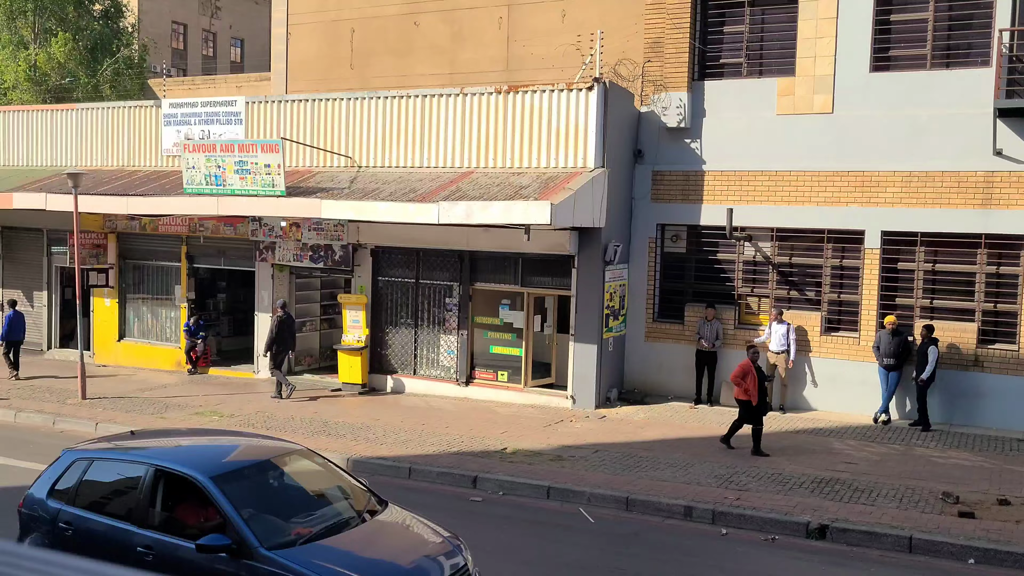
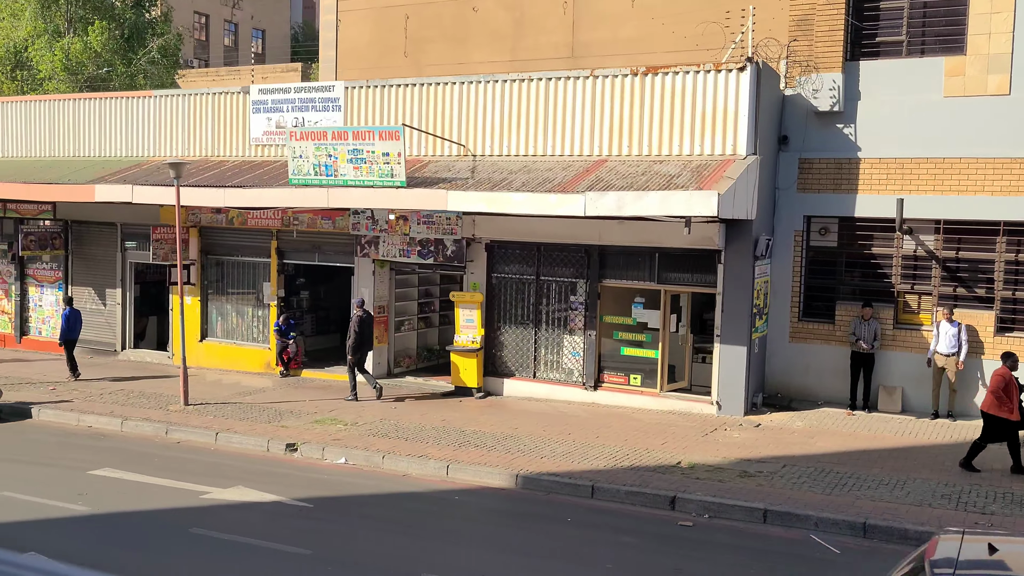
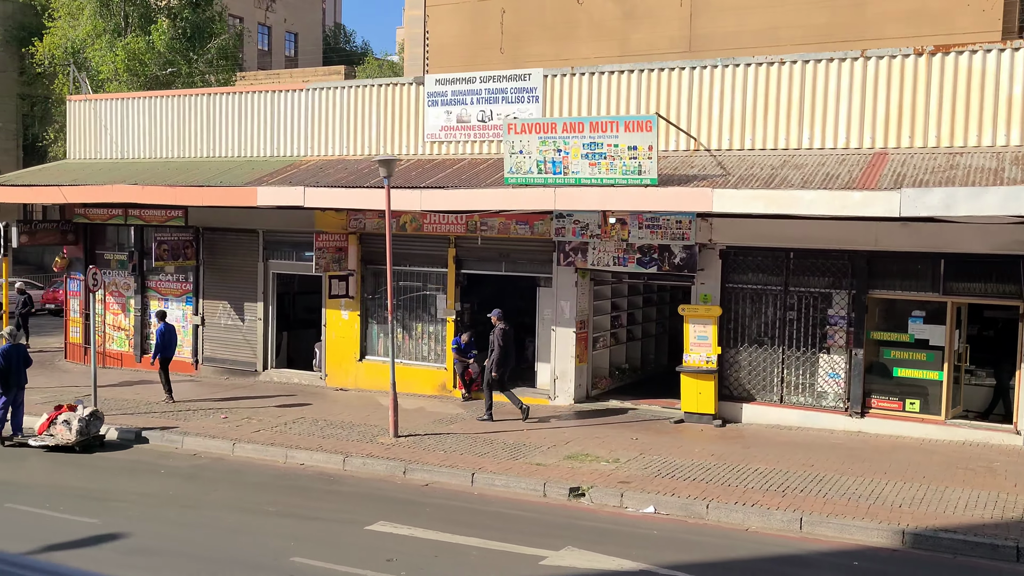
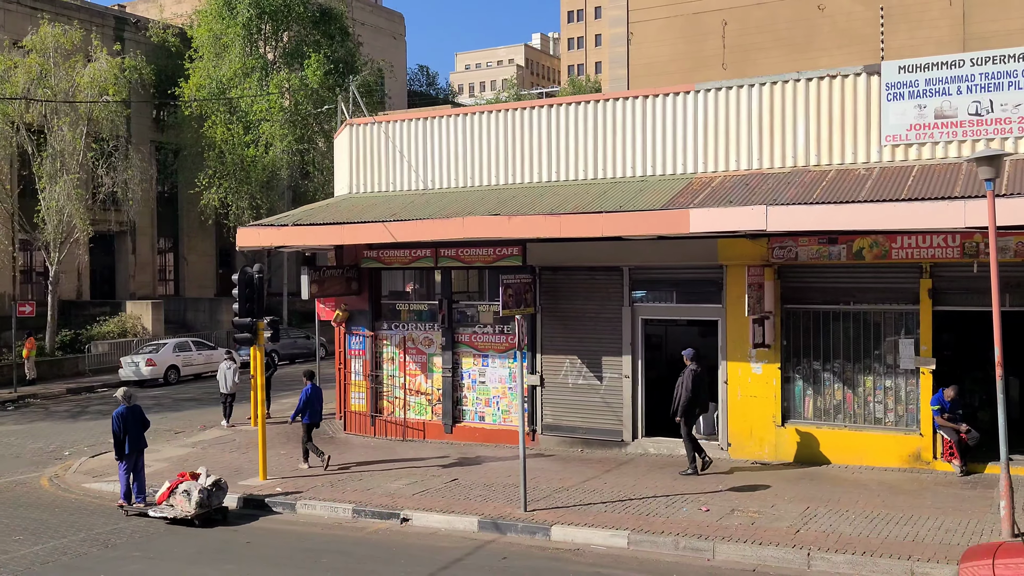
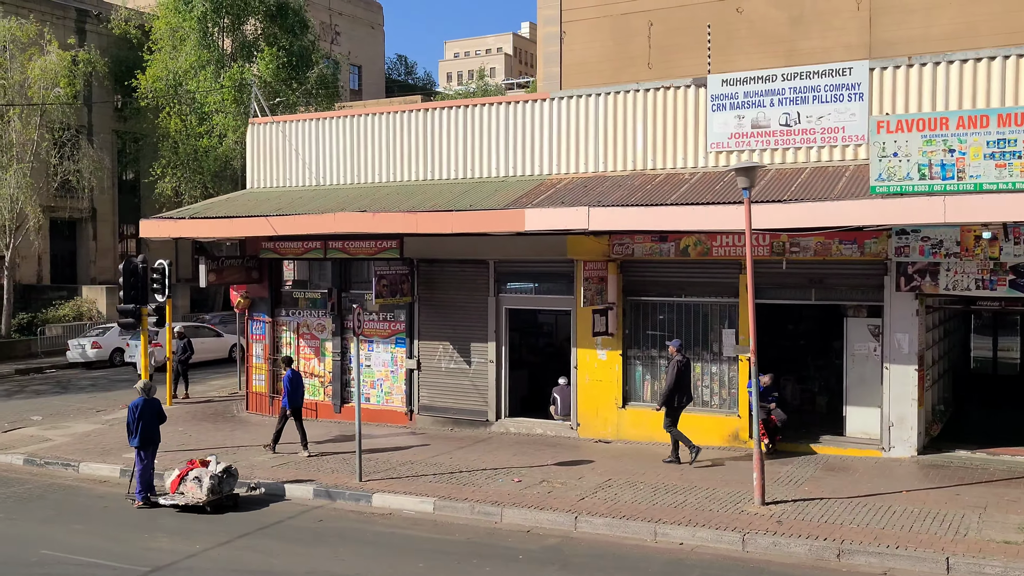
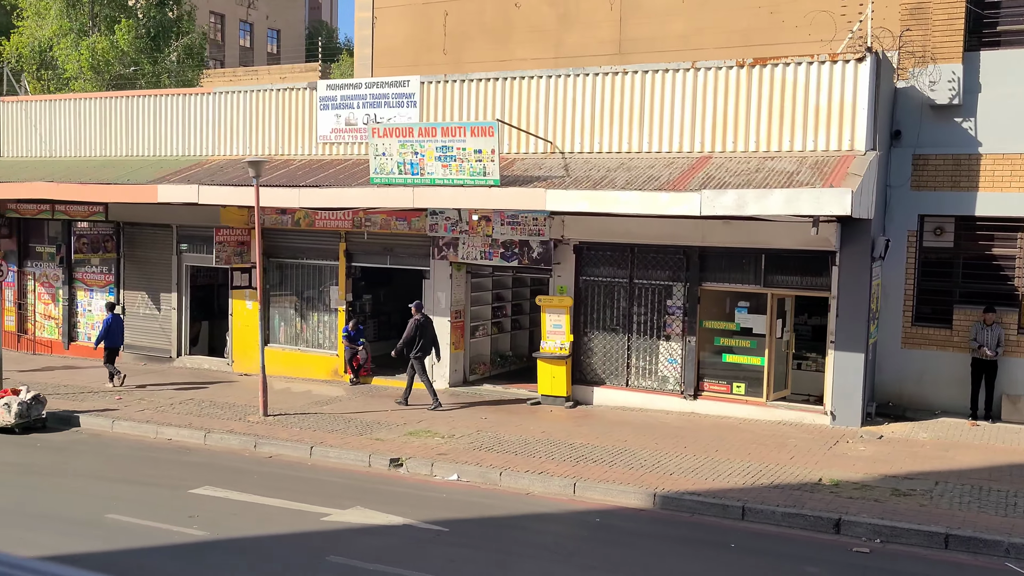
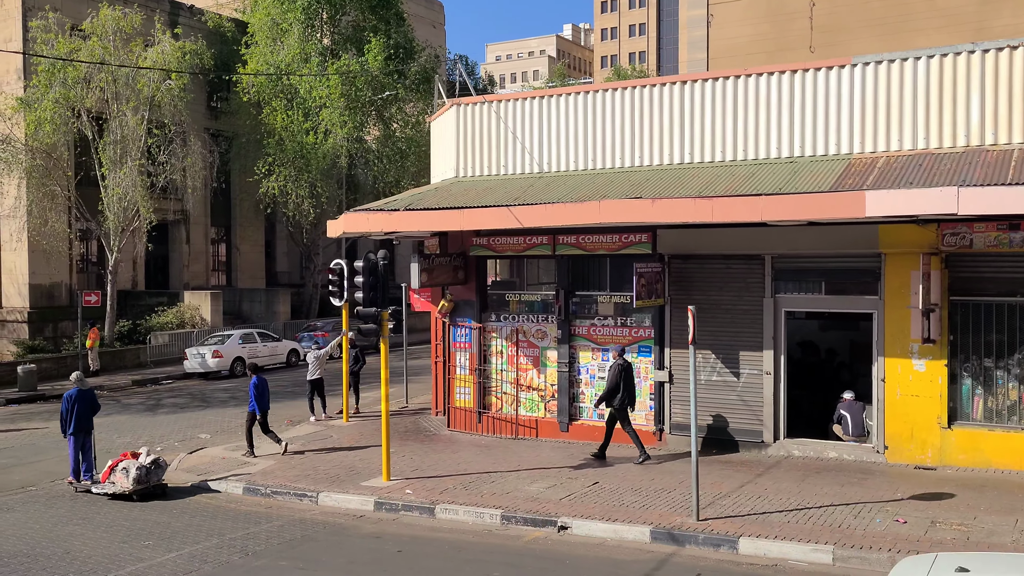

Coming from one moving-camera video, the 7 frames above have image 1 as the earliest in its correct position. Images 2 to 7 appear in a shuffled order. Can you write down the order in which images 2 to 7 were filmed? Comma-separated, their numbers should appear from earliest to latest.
2, 6, 3, 5, 4, 7
